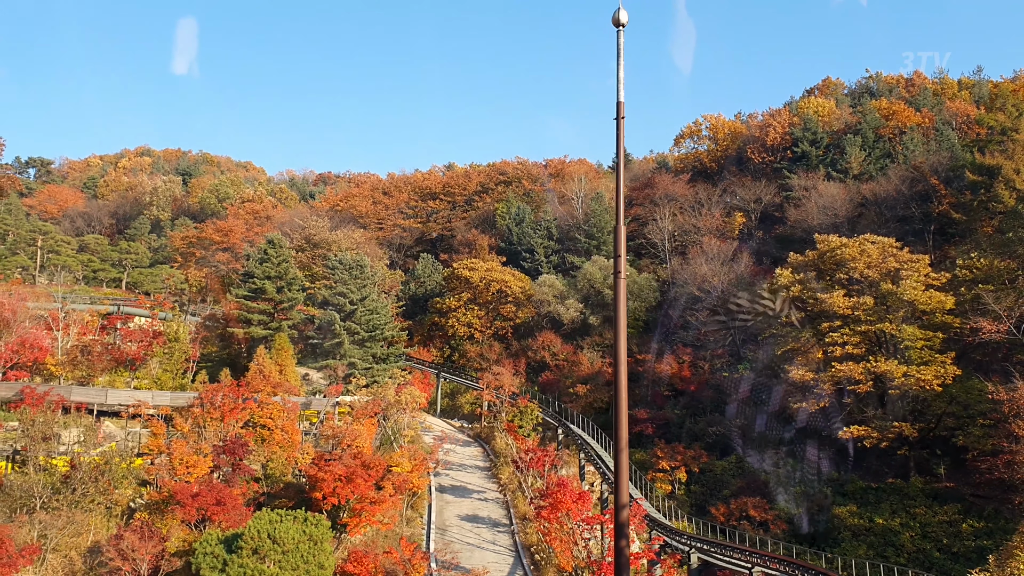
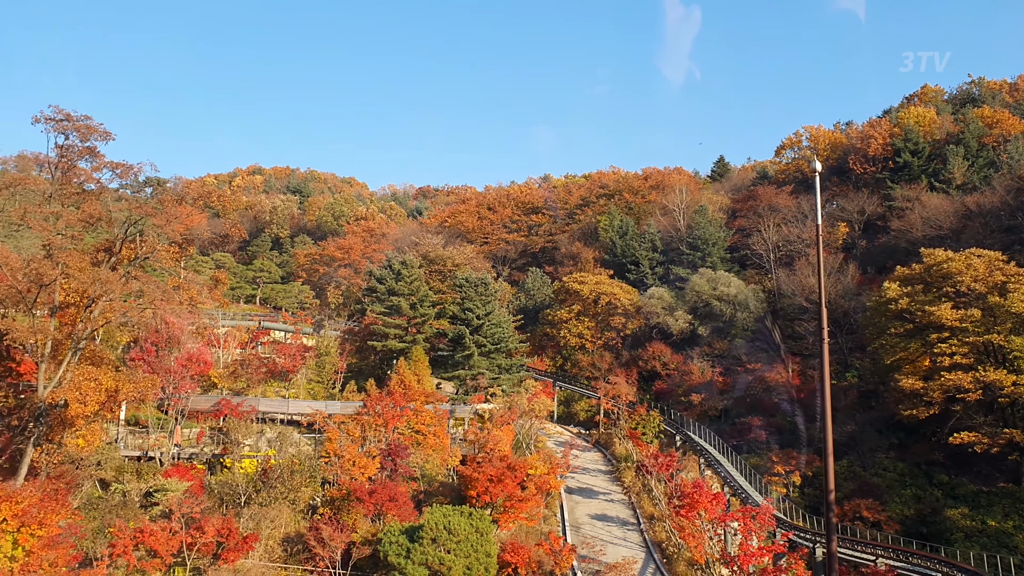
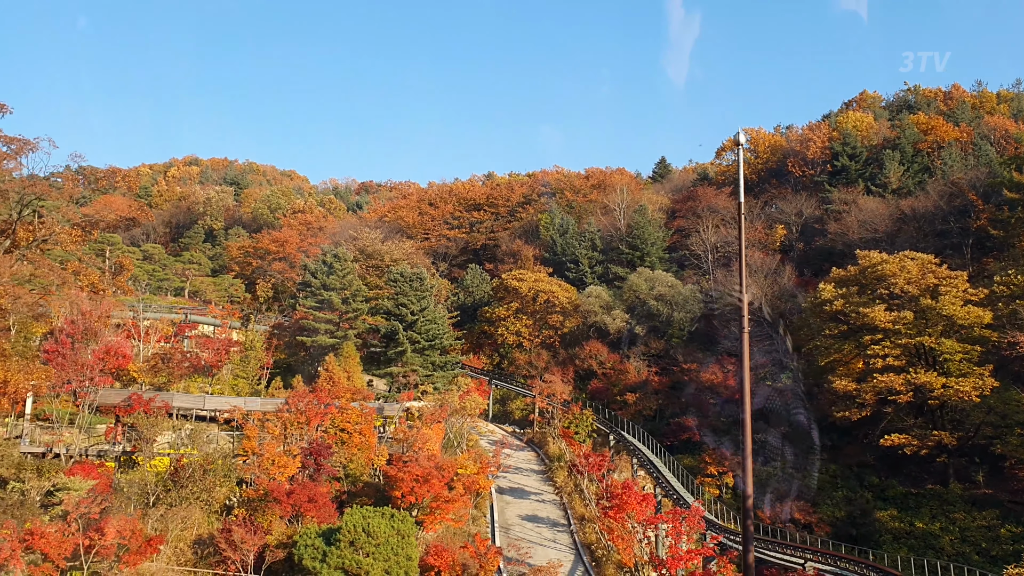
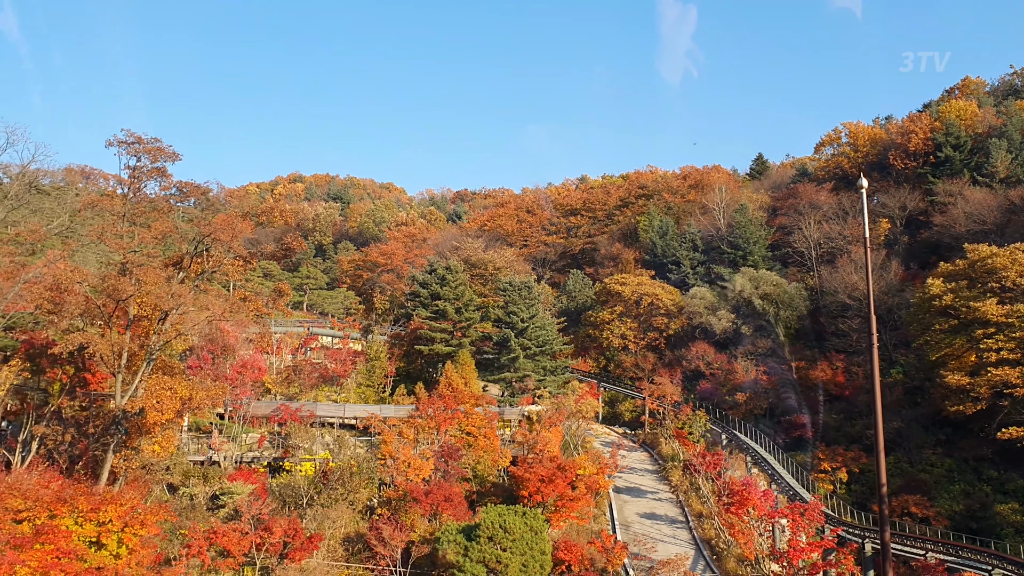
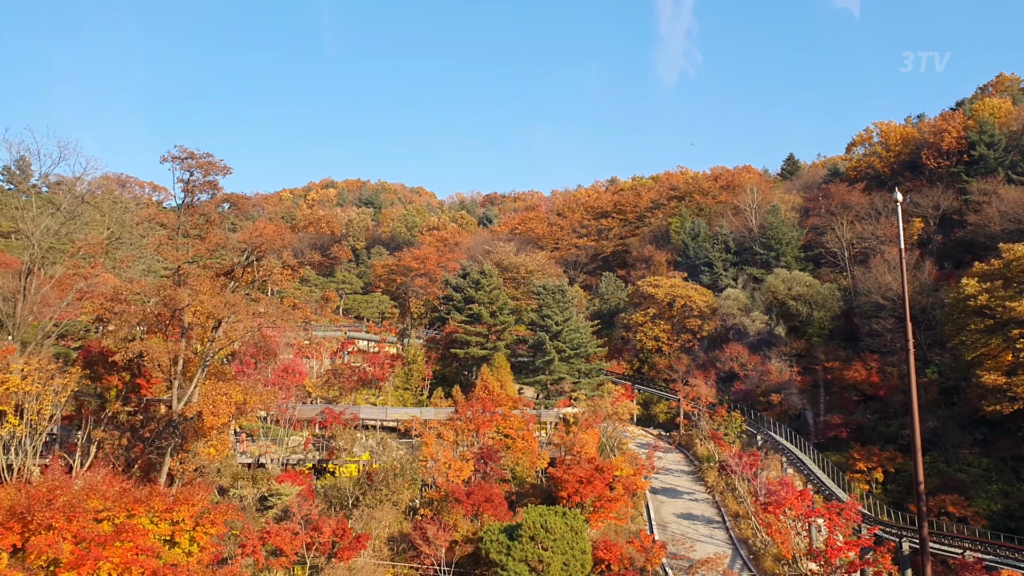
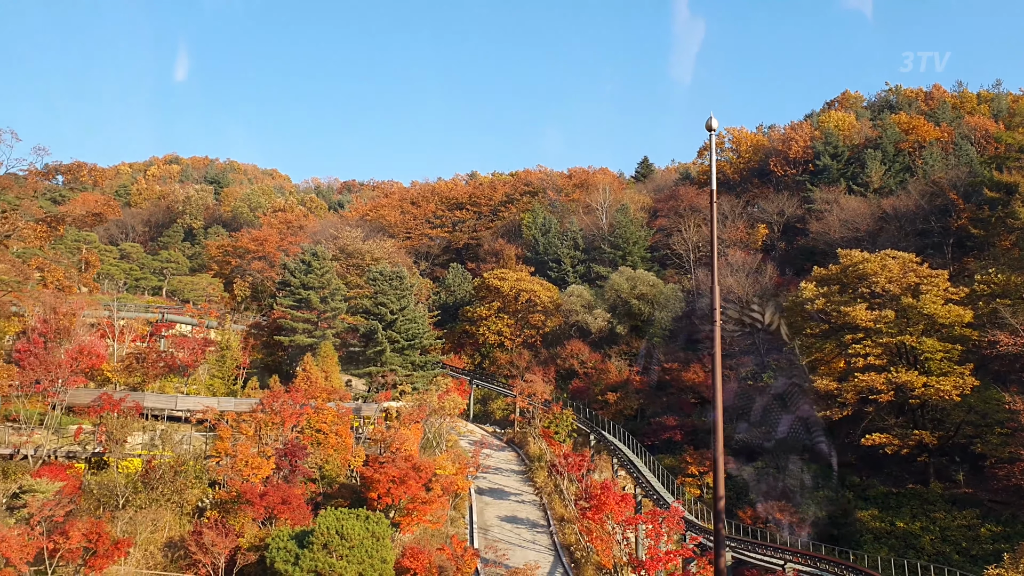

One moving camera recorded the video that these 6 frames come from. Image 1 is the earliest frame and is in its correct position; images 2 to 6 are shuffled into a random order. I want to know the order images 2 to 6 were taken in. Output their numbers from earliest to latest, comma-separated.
6, 3, 2, 4, 5
